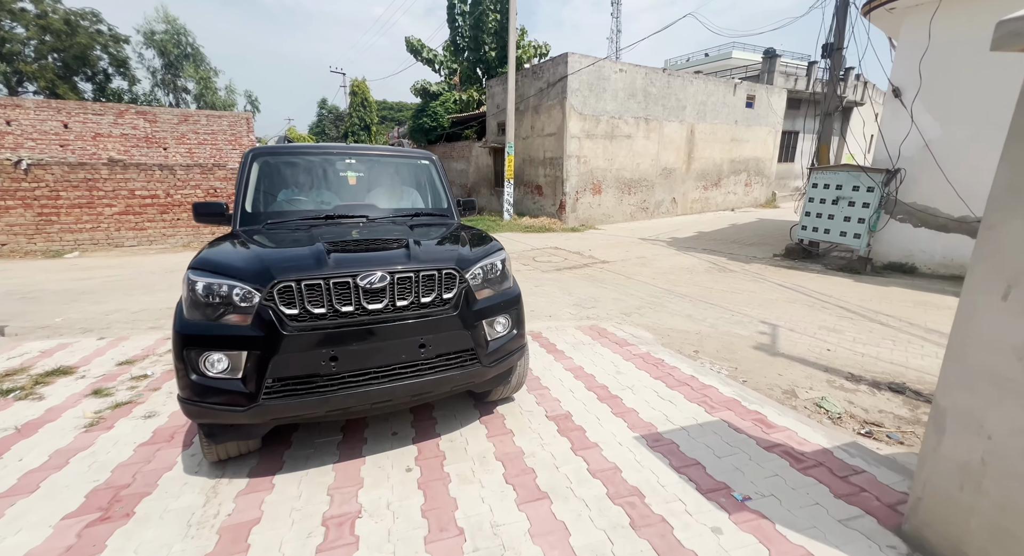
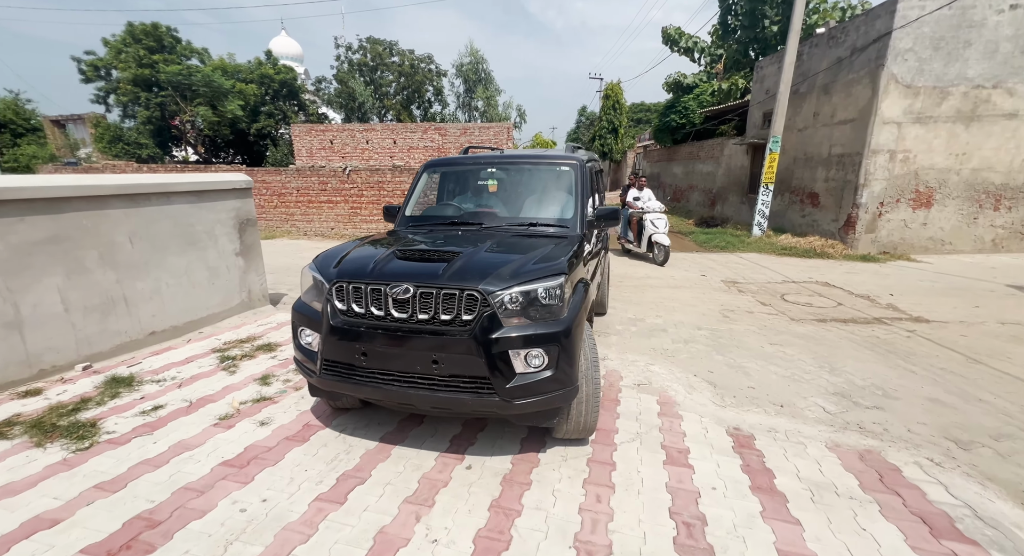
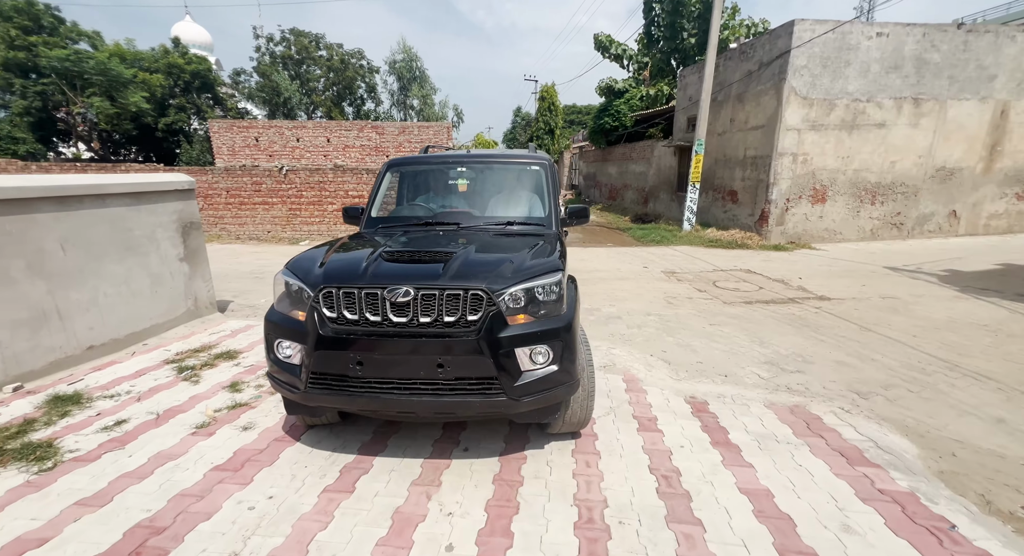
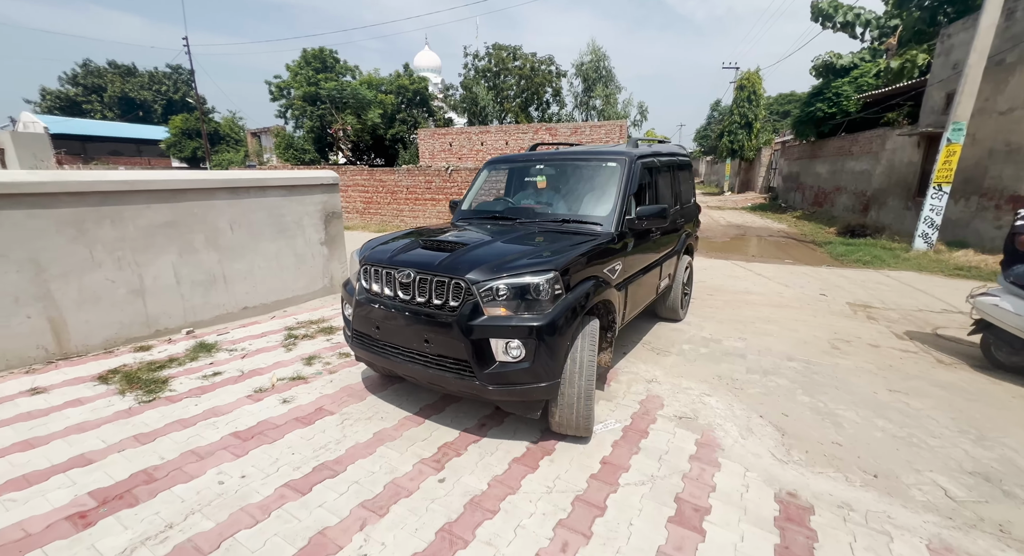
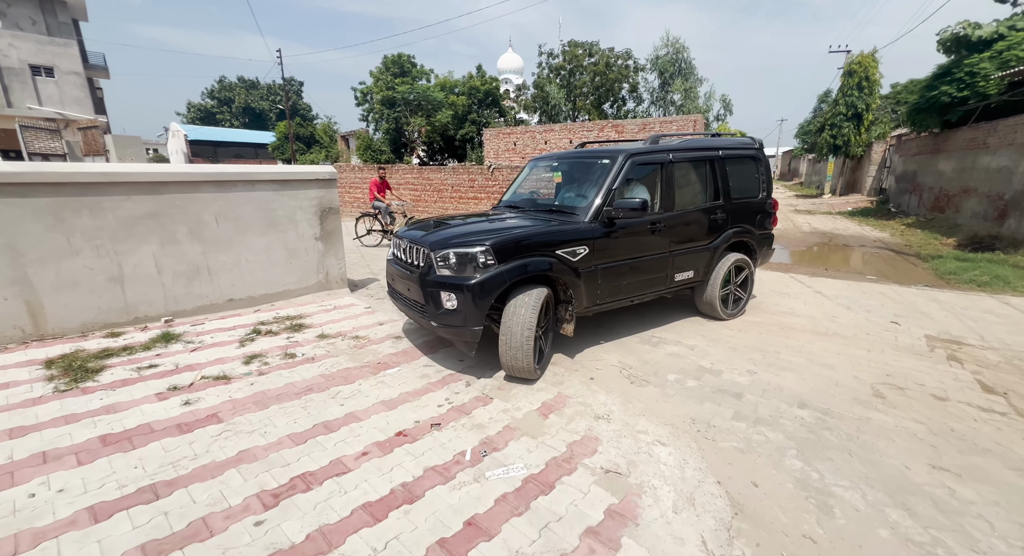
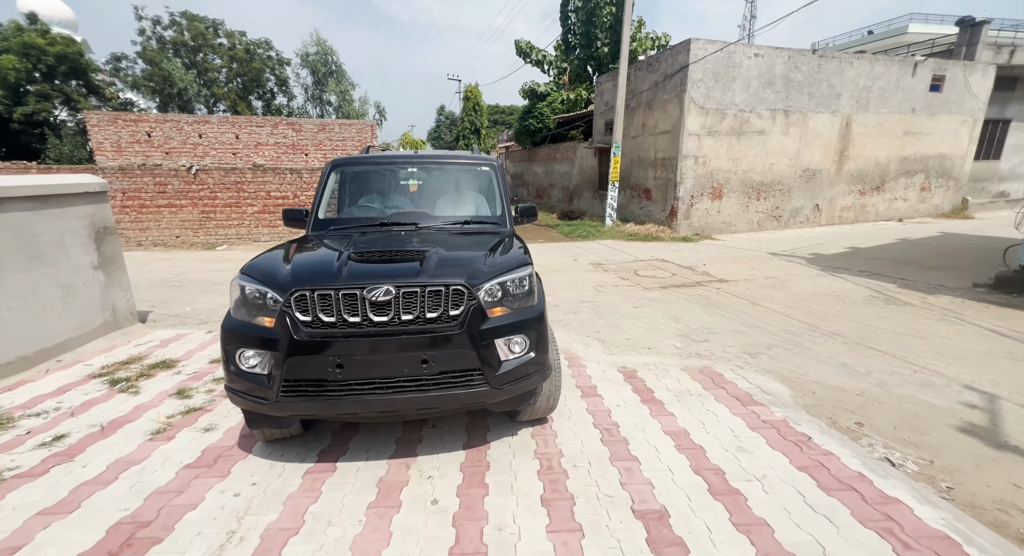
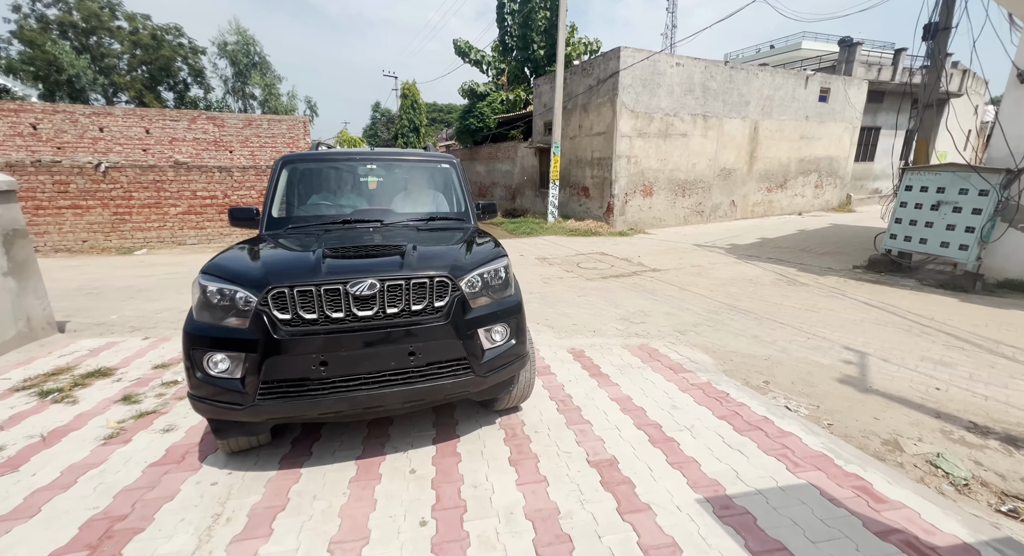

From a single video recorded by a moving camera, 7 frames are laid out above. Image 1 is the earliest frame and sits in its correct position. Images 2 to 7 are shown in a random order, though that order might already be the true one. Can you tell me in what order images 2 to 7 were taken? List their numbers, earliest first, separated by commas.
7, 6, 3, 2, 4, 5
